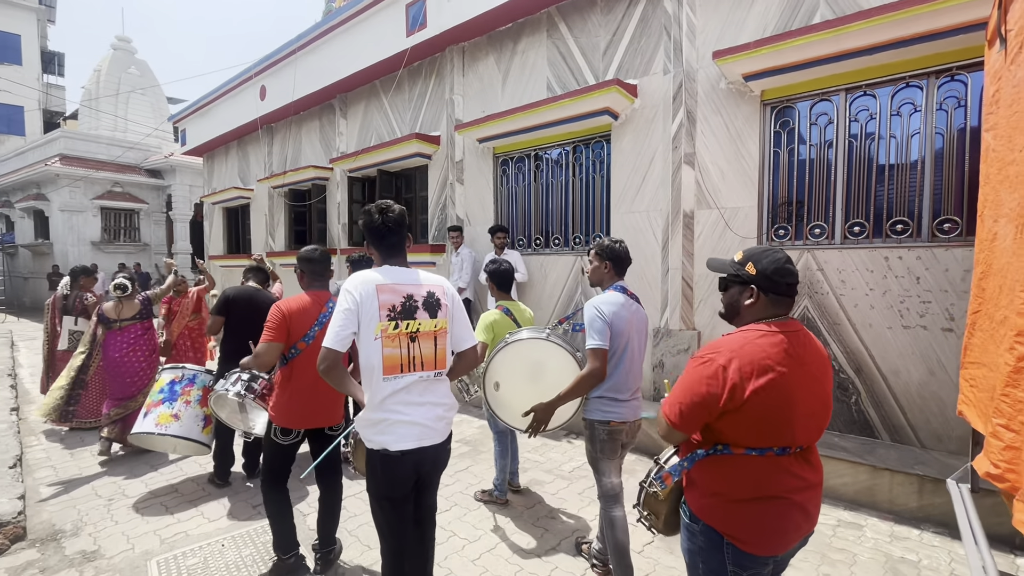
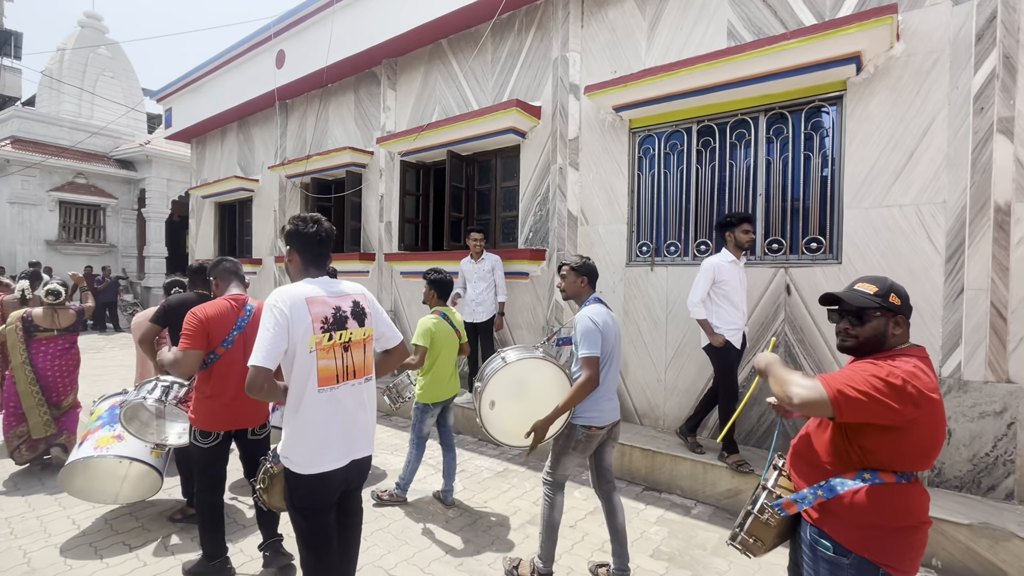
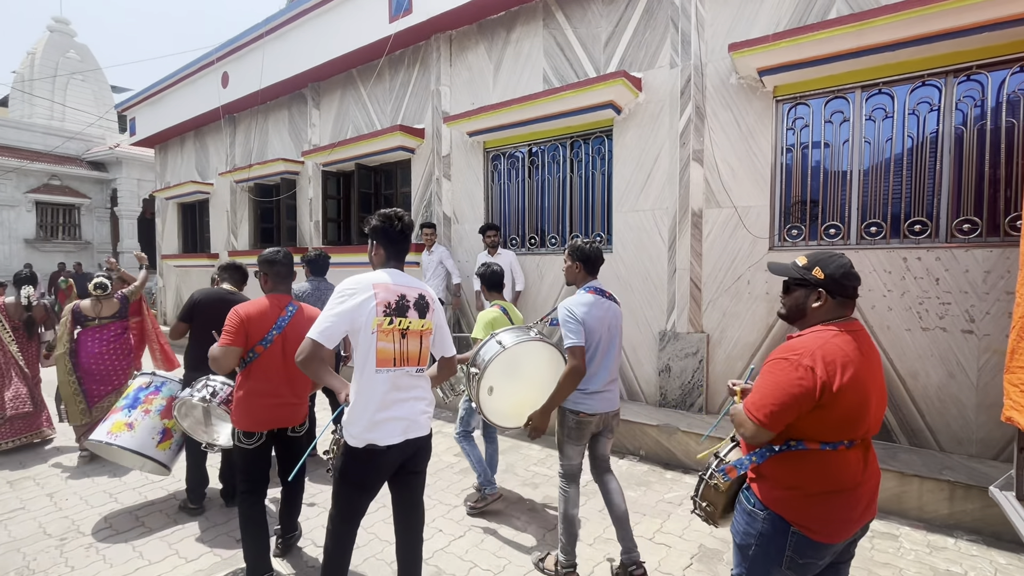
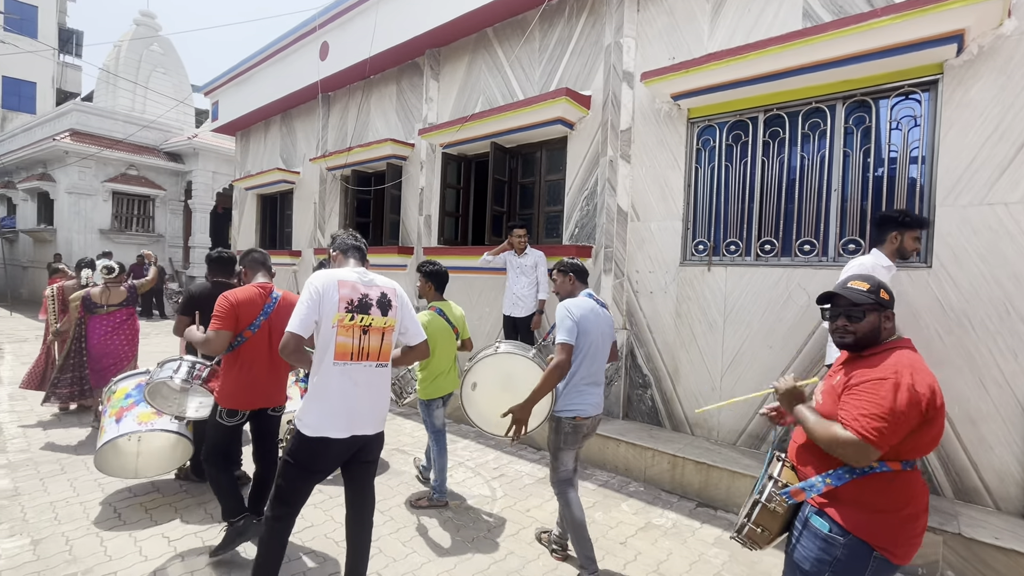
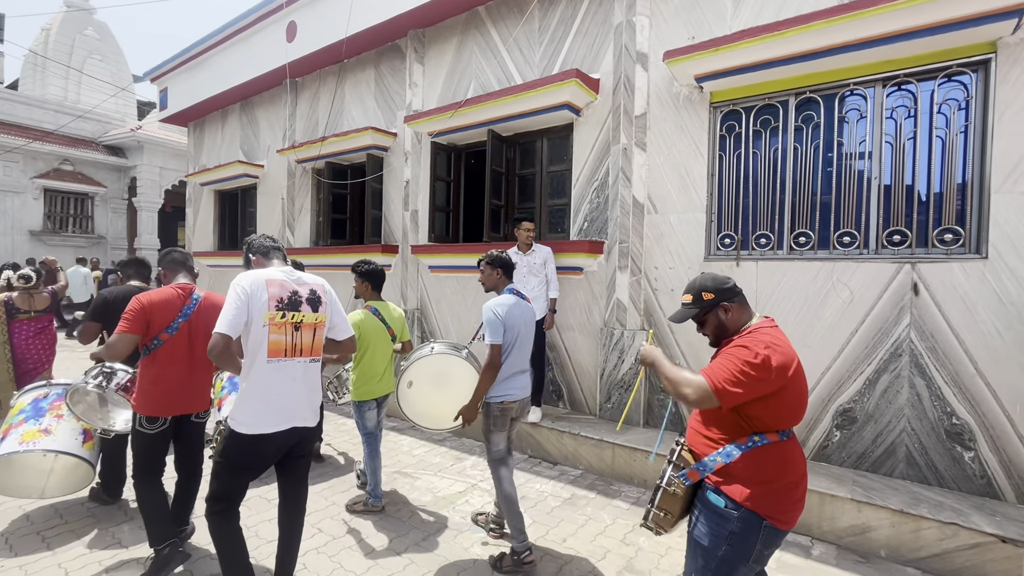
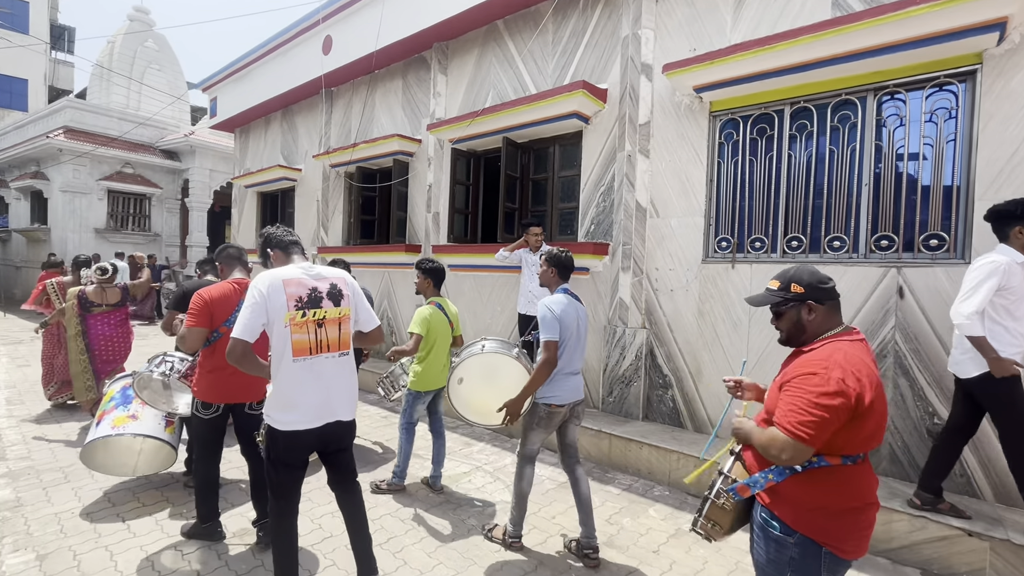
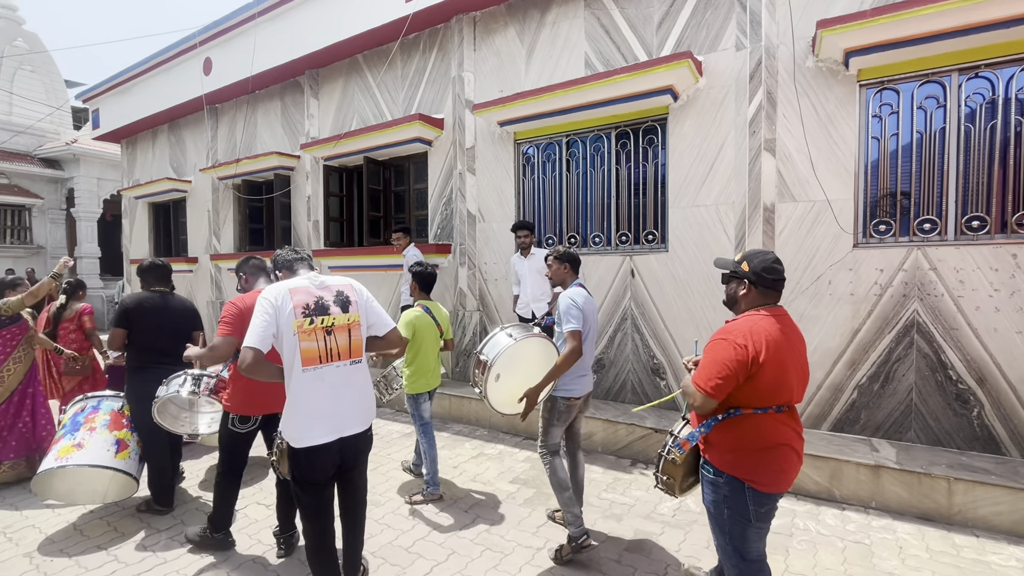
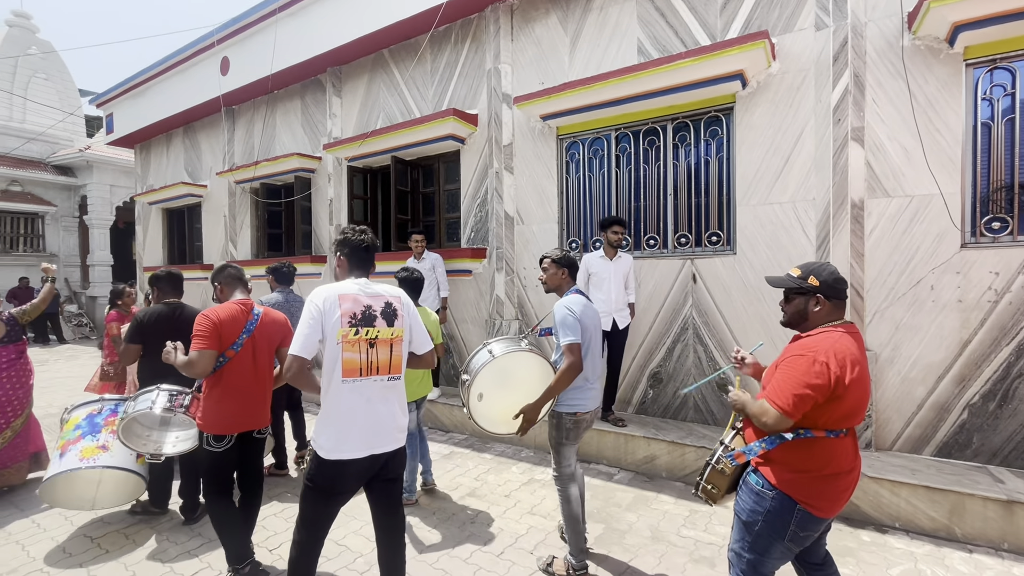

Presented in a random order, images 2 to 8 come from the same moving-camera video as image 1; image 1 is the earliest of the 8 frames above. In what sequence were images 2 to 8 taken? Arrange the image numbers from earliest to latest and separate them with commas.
3, 7, 8, 2, 4, 6, 5
